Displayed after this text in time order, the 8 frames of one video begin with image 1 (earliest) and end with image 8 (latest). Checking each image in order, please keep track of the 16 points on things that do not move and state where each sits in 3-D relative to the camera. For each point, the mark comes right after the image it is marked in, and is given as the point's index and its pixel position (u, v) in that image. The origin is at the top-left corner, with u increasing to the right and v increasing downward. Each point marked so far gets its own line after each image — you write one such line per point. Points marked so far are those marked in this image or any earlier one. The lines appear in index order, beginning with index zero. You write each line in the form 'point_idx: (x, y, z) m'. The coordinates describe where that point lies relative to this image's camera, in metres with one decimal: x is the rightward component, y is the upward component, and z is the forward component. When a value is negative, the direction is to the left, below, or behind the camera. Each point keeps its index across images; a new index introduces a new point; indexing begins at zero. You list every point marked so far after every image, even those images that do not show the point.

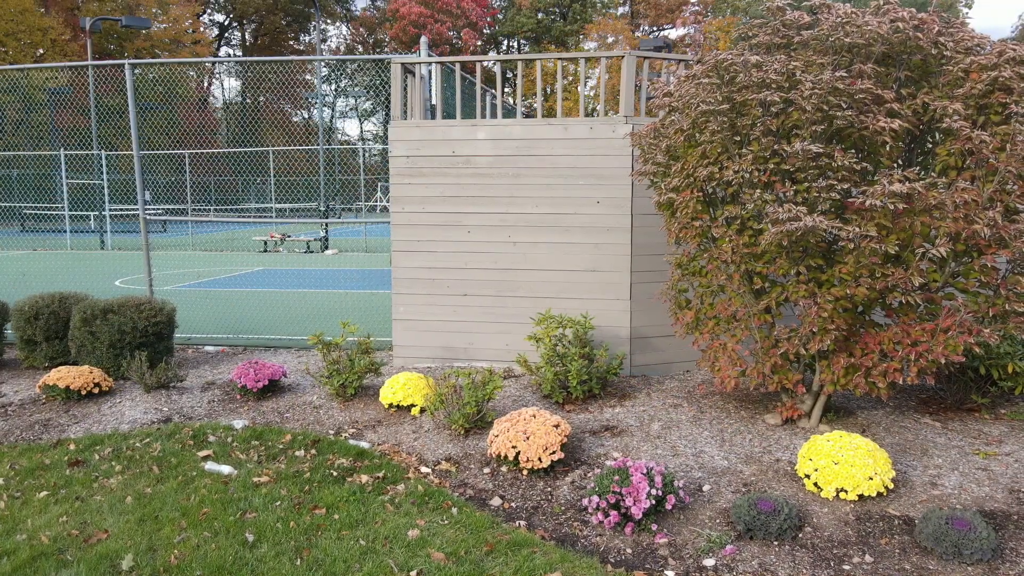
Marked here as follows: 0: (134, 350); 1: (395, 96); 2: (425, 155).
0: (-2.9, -0.5, +6.1) m
1: (-0.9, +1.5, +6.1) m
2: (-0.6, +1.0, +6.1) m
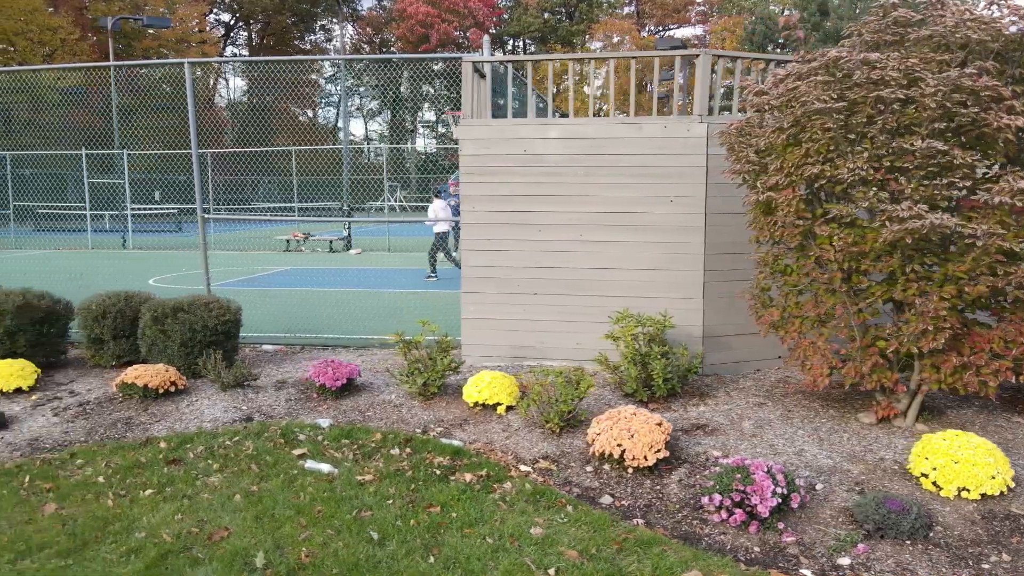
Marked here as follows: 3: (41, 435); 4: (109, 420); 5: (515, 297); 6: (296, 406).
0: (-2.3, -0.5, +6.1) m
1: (-0.3, +1.5, +6.1) m
2: (-0.1, +1.0, +6.1) m
3: (-3.0, -0.9, +5.1) m
4: (-2.6, -0.9, +5.3) m
5: (0.0, -0.1, +6.2) m
6: (-1.4, -0.8, +5.5) m
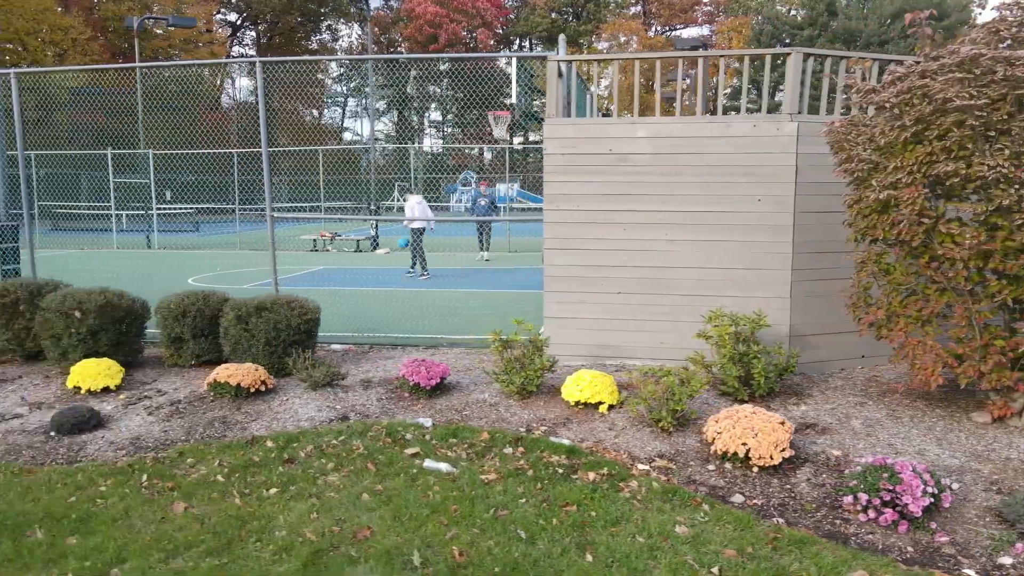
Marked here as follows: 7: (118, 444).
0: (-1.7, -0.5, +6.1) m
1: (+0.3, +1.5, +6.1) m
2: (+0.5, +1.0, +6.1) m
3: (-2.3, -0.9, +5.1) m
4: (-2.0, -0.9, +5.3) m
5: (+0.7, -0.1, +6.2) m
6: (-0.8, -0.8, +5.5) m
7: (-2.4, -1.0, +5.0) m
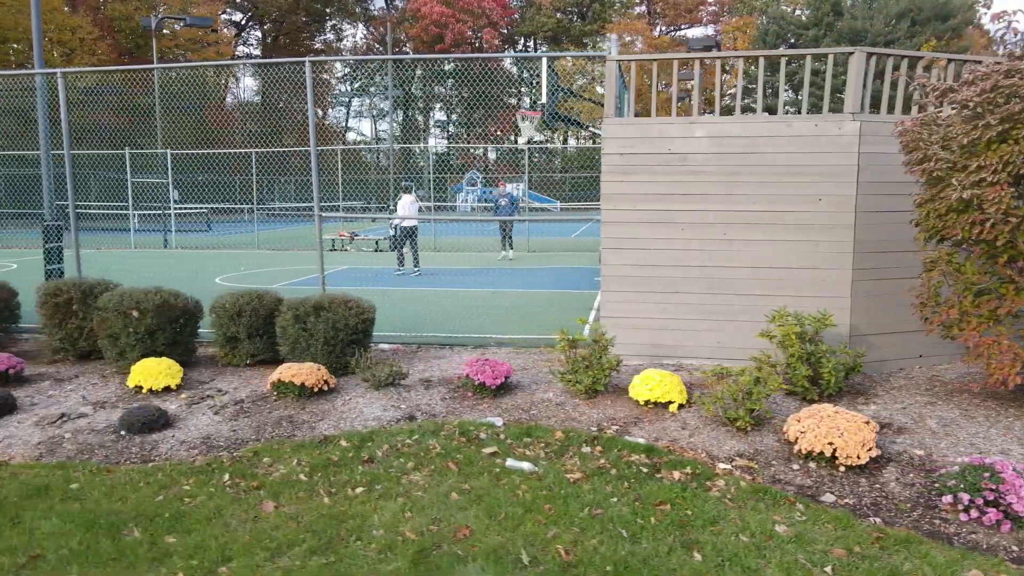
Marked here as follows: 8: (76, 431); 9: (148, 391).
0: (-1.3, -0.5, +6.1) m
1: (+0.7, +1.5, +6.1) m
2: (+1.0, +1.0, +6.1) m
3: (-1.9, -0.9, +5.1) m
4: (-1.6, -0.9, +5.3) m
5: (+1.1, -0.1, +6.2) m
6: (-0.4, -0.8, +5.5) m
7: (-2.0, -0.9, +5.0) m
8: (-2.8, -0.9, +5.1) m
9: (-2.6, -0.7, +5.8) m
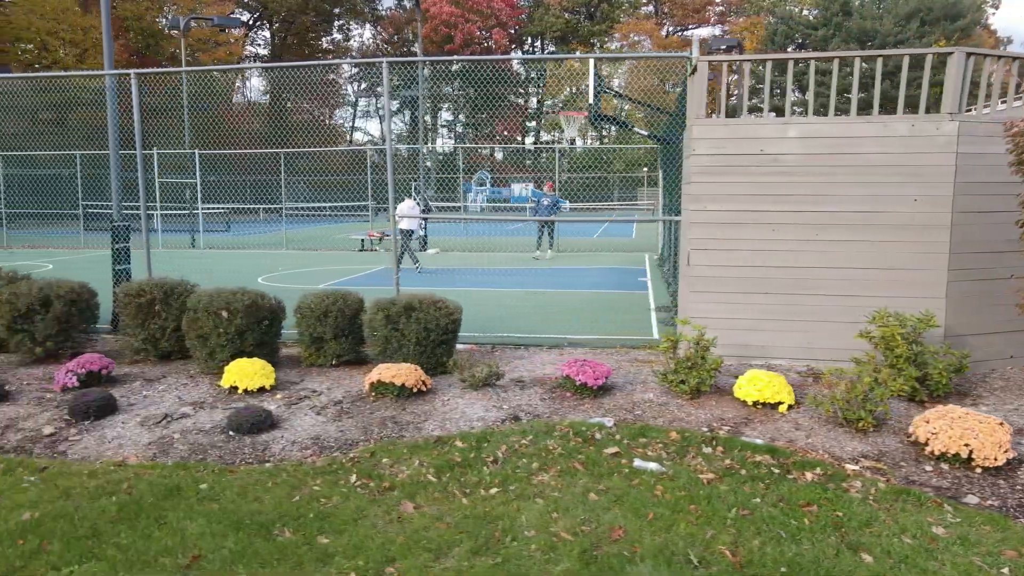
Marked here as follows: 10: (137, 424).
0: (-0.6, -0.5, +6.1) m
1: (+1.4, +1.5, +6.1) m
2: (+1.7, +1.0, +6.1) m
3: (-1.2, -0.9, +5.1) m
4: (-0.9, -0.9, +5.3) m
5: (+1.8, -0.1, +6.2) m
6: (+0.3, -0.8, +5.5) m
7: (-1.3, -1.0, +5.0) m
8: (-2.1, -0.9, +5.2) m
9: (-1.9, -0.7, +5.8) m
10: (-2.4, -0.9, +5.3) m
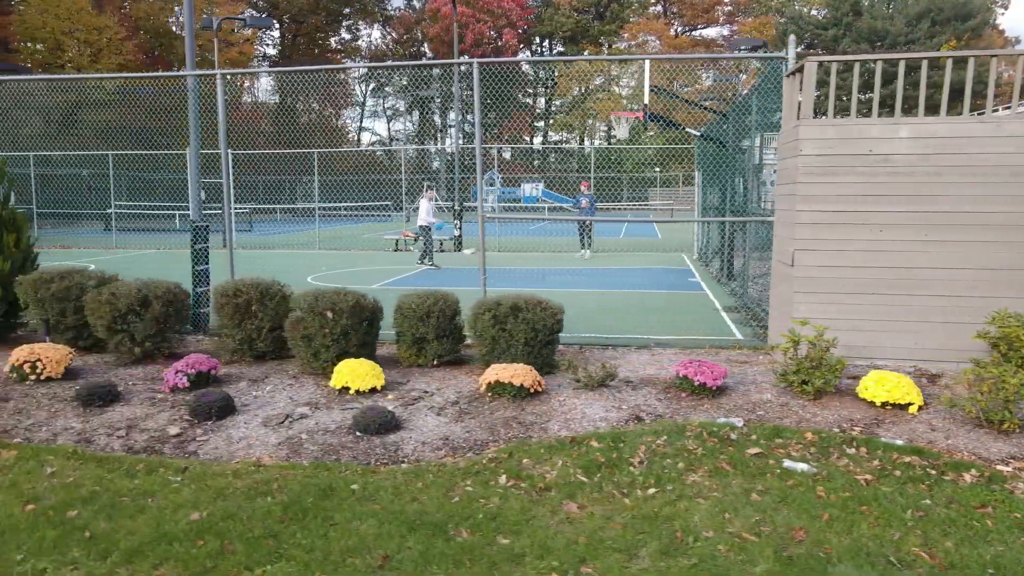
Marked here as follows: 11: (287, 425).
0: (+0.2, -0.5, +6.1) m
1: (+2.2, +1.5, +6.1) m
2: (+2.5, +1.0, +6.1) m
3: (-0.4, -0.9, +5.1) m
4: (-0.1, -0.9, +5.3) m
5: (+2.6, -0.1, +6.2) m
6: (+1.1, -0.8, +5.5) m
7: (-0.5, -1.0, +5.0) m
8: (-1.3, -0.9, +5.2) m
9: (-1.1, -0.7, +5.8) m
10: (-1.6, -0.9, +5.3) m
11: (-1.5, -0.9, +5.3) m
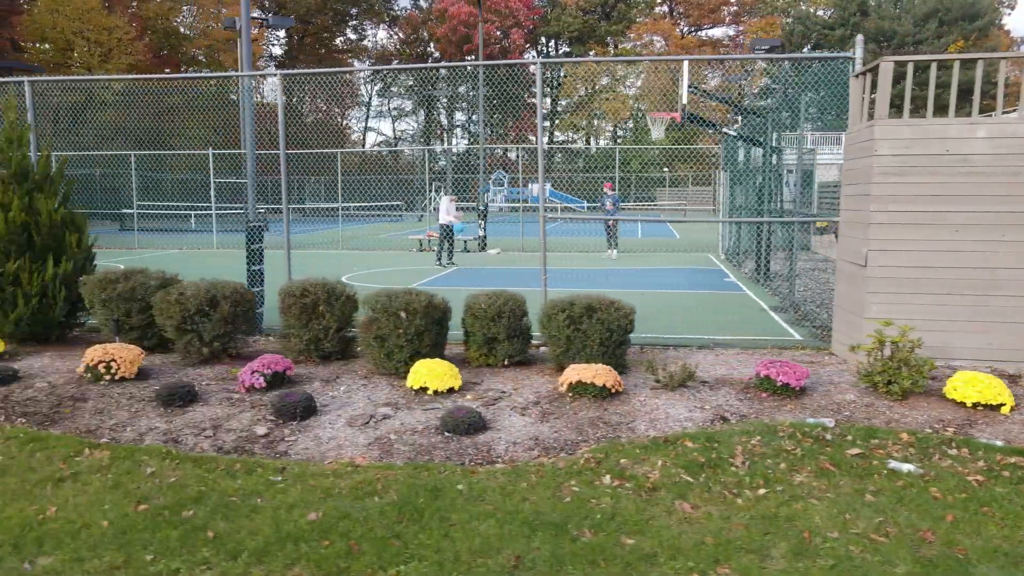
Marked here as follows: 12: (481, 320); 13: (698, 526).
0: (+0.8, -0.5, +6.1) m
1: (+2.8, +1.5, +6.1) m
2: (+3.0, +1.0, +6.1) m
3: (+0.1, -0.9, +5.1) m
4: (+0.5, -0.9, +5.3) m
5: (+3.1, -0.1, +6.2) m
6: (+1.7, -0.8, +5.4) m
7: (+0.1, -1.0, +5.0) m
8: (-0.7, -0.9, +5.2) m
9: (-0.6, -0.7, +5.8) m
10: (-1.1, -0.9, +5.3) m
11: (-0.9, -0.9, +5.3) m
12: (-0.2, -0.3, +6.4) m
13: (+0.8, -1.1, +3.7) m
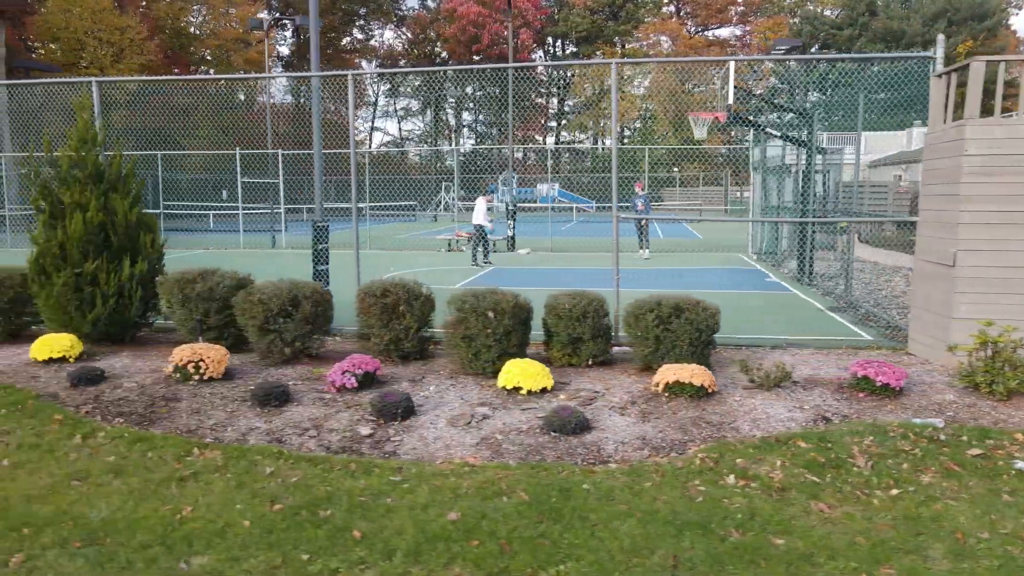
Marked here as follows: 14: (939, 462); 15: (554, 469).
0: (+1.5, -0.5, +6.1) m
1: (+3.4, +1.5, +6.1) m
2: (+3.7, +1.0, +6.0) m
3: (+0.8, -0.9, +5.1) m
4: (+1.1, -0.9, +5.3) m
5: (+3.8, -0.1, +6.2) m
6: (+2.3, -0.8, +5.4) m
7: (+0.7, -1.0, +5.0) m
8: (-0.1, -0.9, +5.2) m
9: (+0.1, -0.7, +5.8) m
10: (-0.4, -0.9, +5.3) m
11: (-0.2, -0.9, +5.3) m
12: (+0.4, -0.3, +6.4) m
13: (+1.5, -1.1, +3.7) m
14: (+2.3, -1.0, +4.4) m
15: (+0.2, -1.0, +4.6) m
